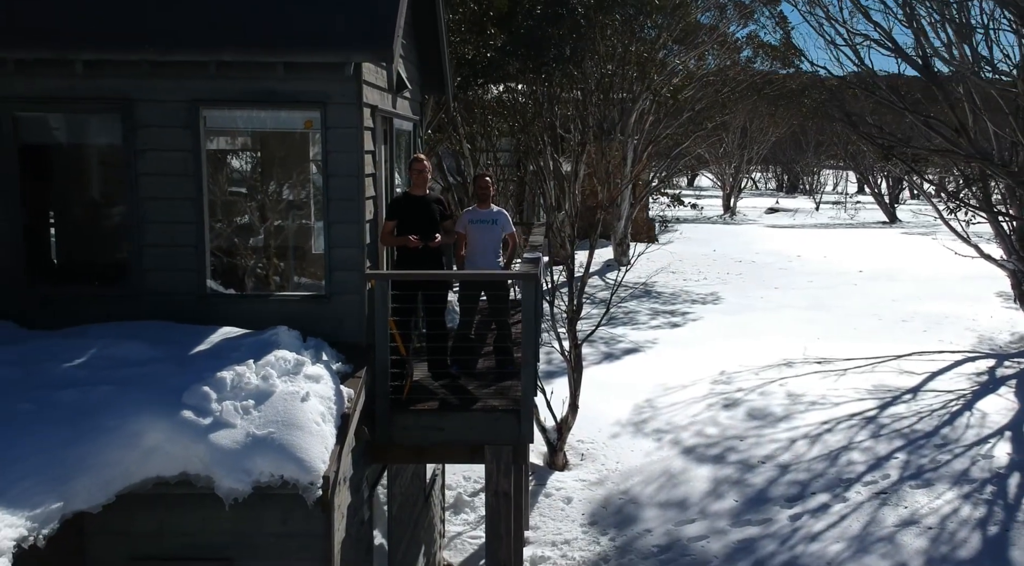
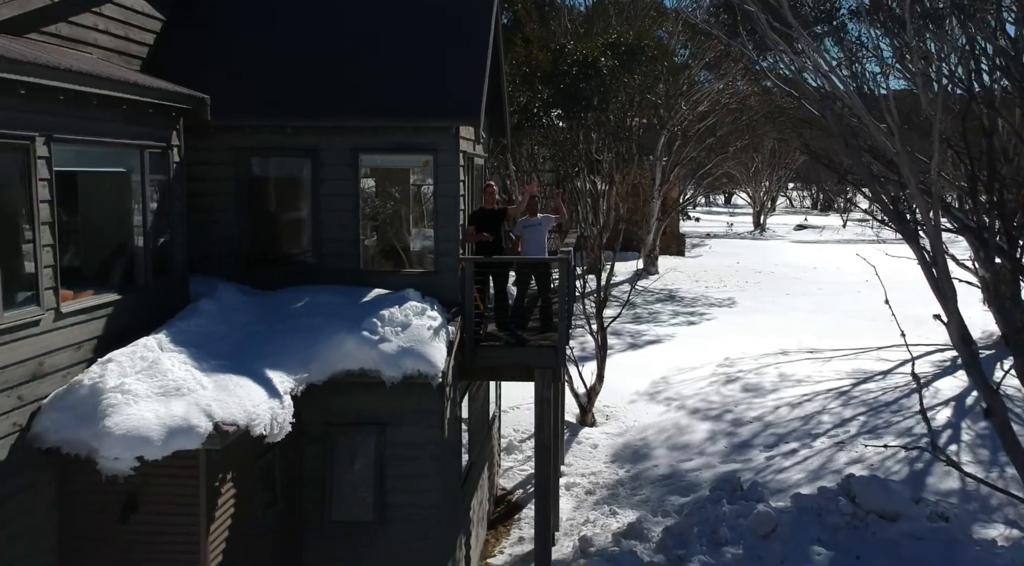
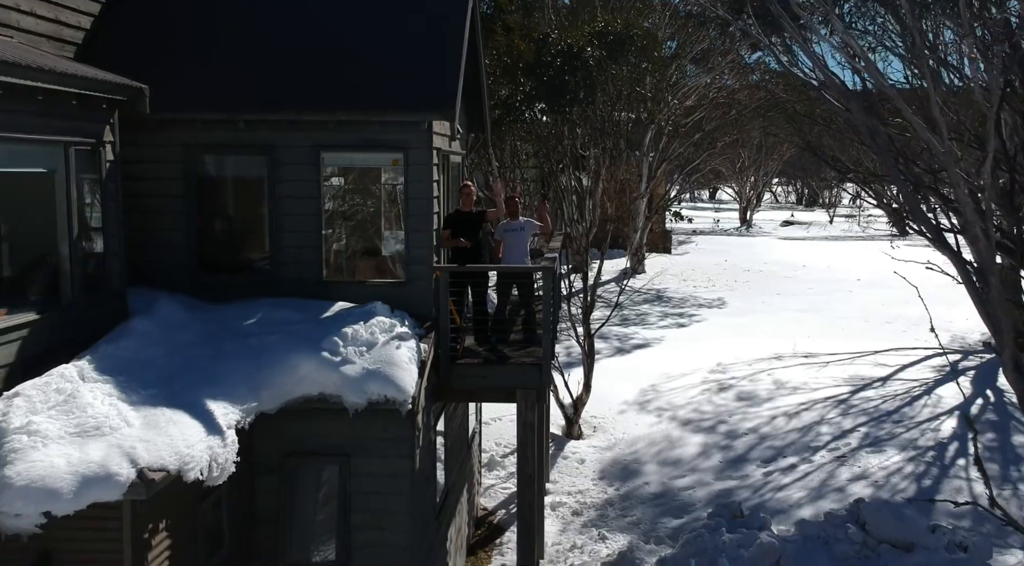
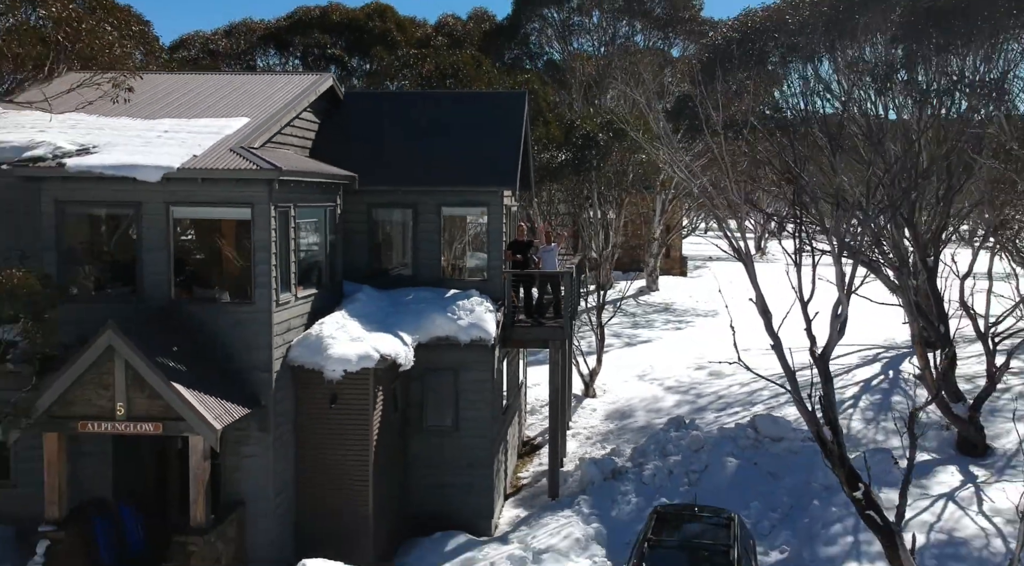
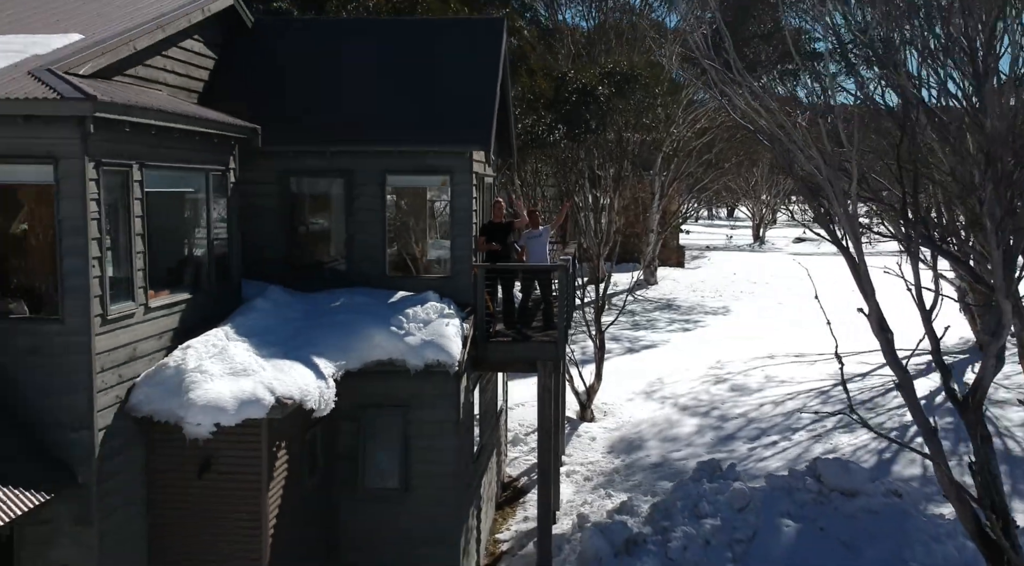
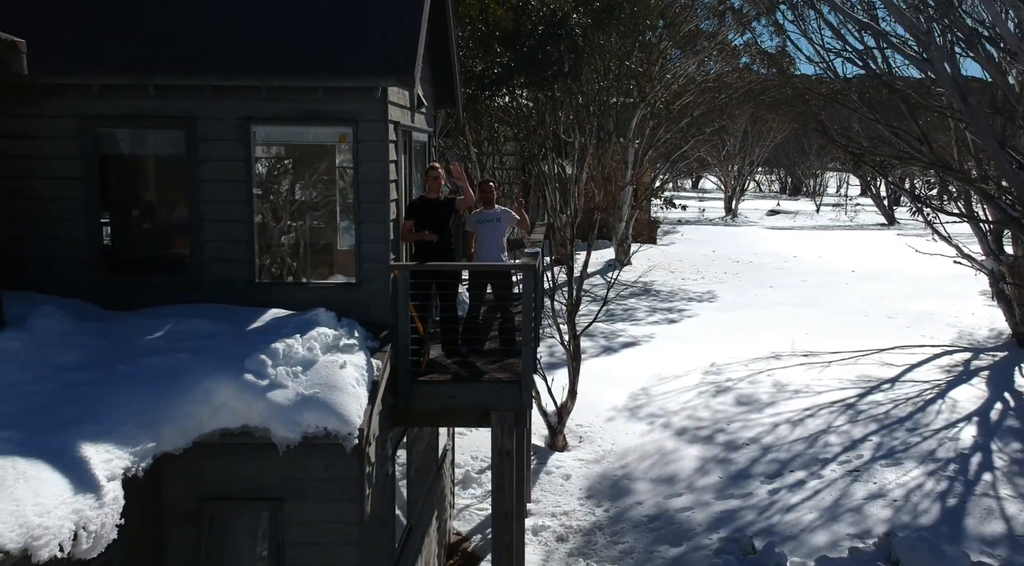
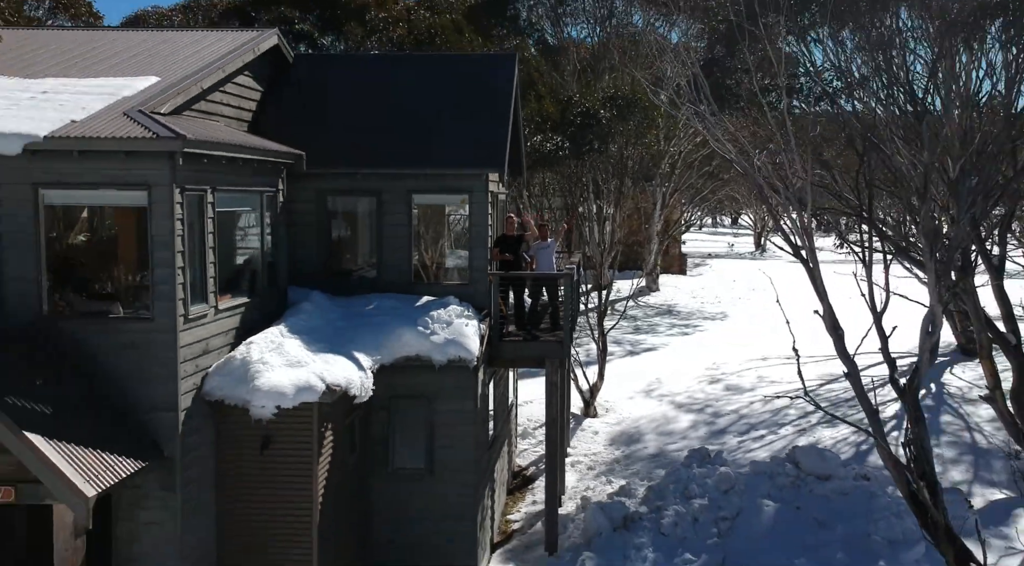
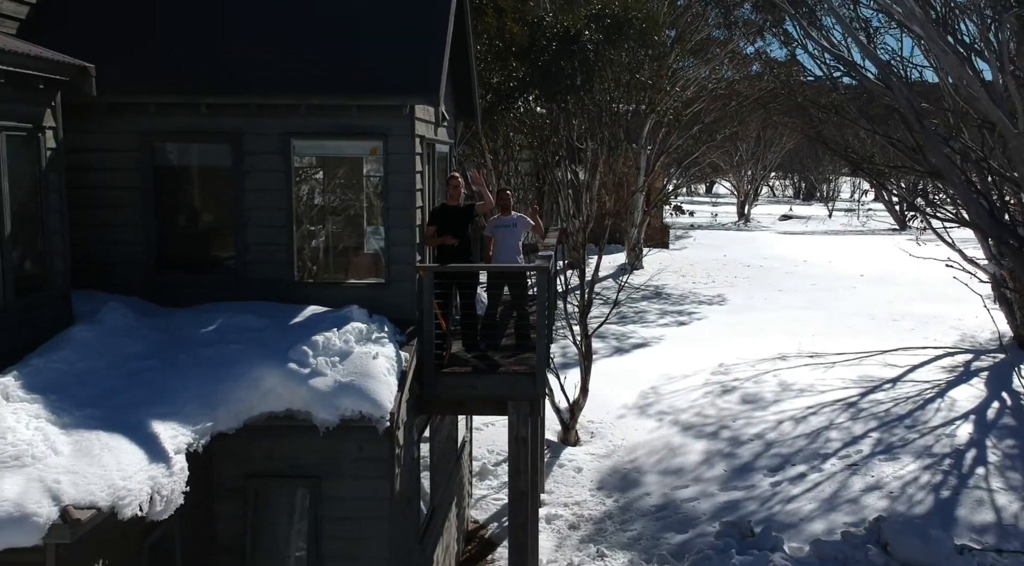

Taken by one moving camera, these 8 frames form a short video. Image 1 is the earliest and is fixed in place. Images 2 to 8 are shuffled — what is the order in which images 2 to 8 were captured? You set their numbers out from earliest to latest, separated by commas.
6, 8, 3, 2, 5, 7, 4
